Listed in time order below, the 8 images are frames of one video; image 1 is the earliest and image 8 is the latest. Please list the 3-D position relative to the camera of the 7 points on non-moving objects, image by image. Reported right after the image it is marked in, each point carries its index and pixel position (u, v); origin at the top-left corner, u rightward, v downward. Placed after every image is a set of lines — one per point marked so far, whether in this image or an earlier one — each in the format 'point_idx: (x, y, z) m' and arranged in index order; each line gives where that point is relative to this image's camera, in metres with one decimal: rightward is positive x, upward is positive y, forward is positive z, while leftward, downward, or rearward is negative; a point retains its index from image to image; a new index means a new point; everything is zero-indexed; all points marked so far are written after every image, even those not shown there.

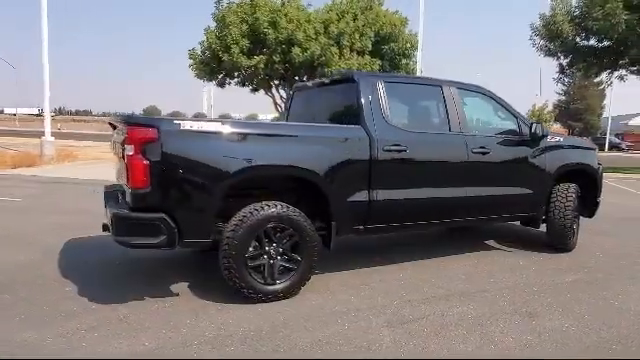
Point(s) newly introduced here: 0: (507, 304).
0: (+1.8, -1.2, +4.3) m
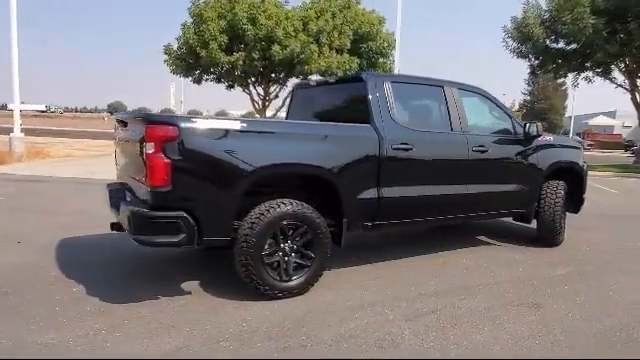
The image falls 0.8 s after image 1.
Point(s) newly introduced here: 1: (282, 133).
0: (+1.9, -1.1, +4.5) m
1: (-0.5, +0.4, +4.1) m
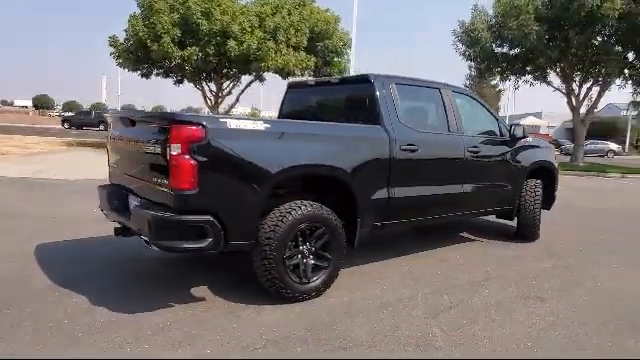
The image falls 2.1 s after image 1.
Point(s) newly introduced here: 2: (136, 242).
0: (+2.0, -1.1, +4.7) m
1: (-0.3, +0.4, +4.0) m
2: (-2.4, -0.8, +6.0) m
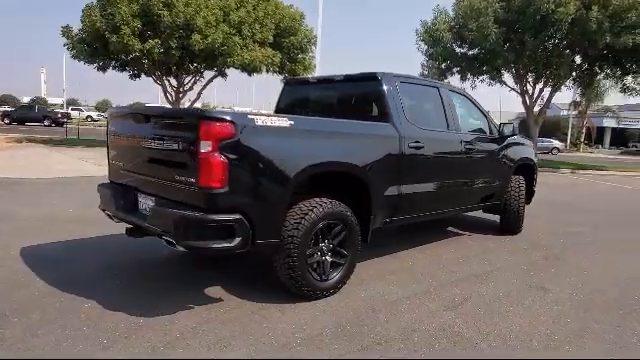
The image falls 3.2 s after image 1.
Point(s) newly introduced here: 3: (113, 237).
0: (+2.2, -1.1, +5.0) m
1: (-0.1, +0.4, +4.0) m
2: (-2.4, -0.8, +5.8) m
3: (-2.7, -0.7, +6.0) m
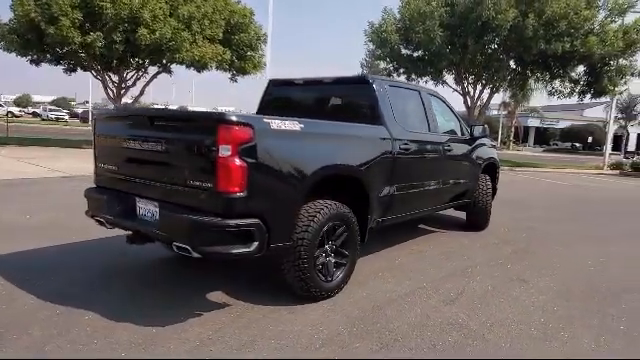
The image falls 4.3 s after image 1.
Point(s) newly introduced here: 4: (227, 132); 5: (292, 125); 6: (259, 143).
0: (+2.1, -1.1, +5.3) m
1: (0.0, +0.4, +4.0) m
2: (-2.5, -0.8, +5.5) m
3: (-2.8, -0.8, +5.7) m
4: (-0.7, +0.4, +3.4) m
5: (-0.2, +0.5, +3.8) m
6: (-0.5, +0.3, +3.5) m
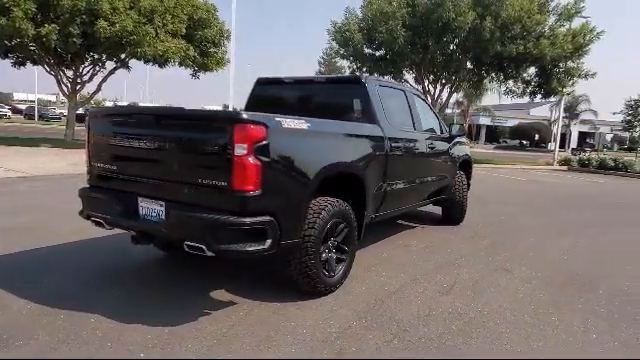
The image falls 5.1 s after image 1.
0: (+2.0, -1.1, +5.6) m
1: (0.0, +0.4, +4.1) m
2: (-2.6, -0.8, +5.4) m
3: (-2.9, -0.8, +5.5) m
4: (-0.6, +0.4, +3.4) m
5: (-0.2, +0.5, +3.9) m
6: (-0.4, +0.3, +3.6) m
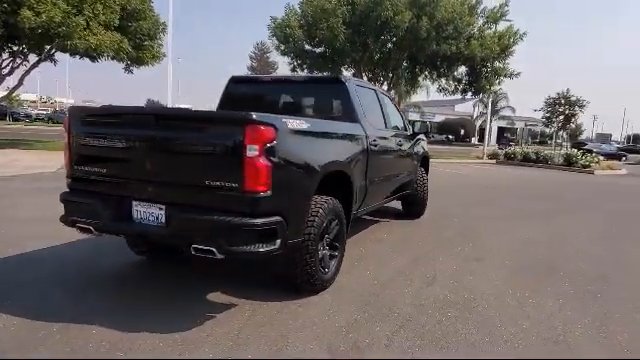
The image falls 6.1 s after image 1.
0: (+1.8, -1.0, +6.0) m
1: (0.0, +0.4, +4.2) m
2: (-2.7, -0.9, +5.0) m
3: (-3.1, -0.8, +5.2) m
4: (-0.5, +0.4, +3.4) m
5: (-0.2, +0.5, +3.9) m
6: (-0.3, +0.3, +3.6) m
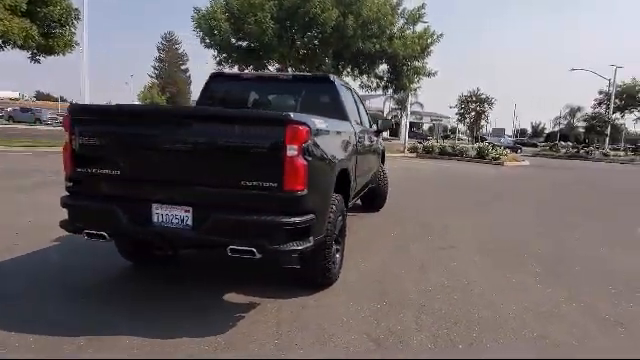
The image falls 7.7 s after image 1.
0: (+1.6, -0.9, +6.4) m
1: (+0.1, +0.5, +4.3) m
2: (-2.7, -0.9, +4.7) m
3: (-3.1, -0.9, +4.7) m
4: (-0.2, +0.4, +3.5) m
5: (0.0, +0.5, +4.0) m
6: (-0.1, +0.3, +3.7) m
